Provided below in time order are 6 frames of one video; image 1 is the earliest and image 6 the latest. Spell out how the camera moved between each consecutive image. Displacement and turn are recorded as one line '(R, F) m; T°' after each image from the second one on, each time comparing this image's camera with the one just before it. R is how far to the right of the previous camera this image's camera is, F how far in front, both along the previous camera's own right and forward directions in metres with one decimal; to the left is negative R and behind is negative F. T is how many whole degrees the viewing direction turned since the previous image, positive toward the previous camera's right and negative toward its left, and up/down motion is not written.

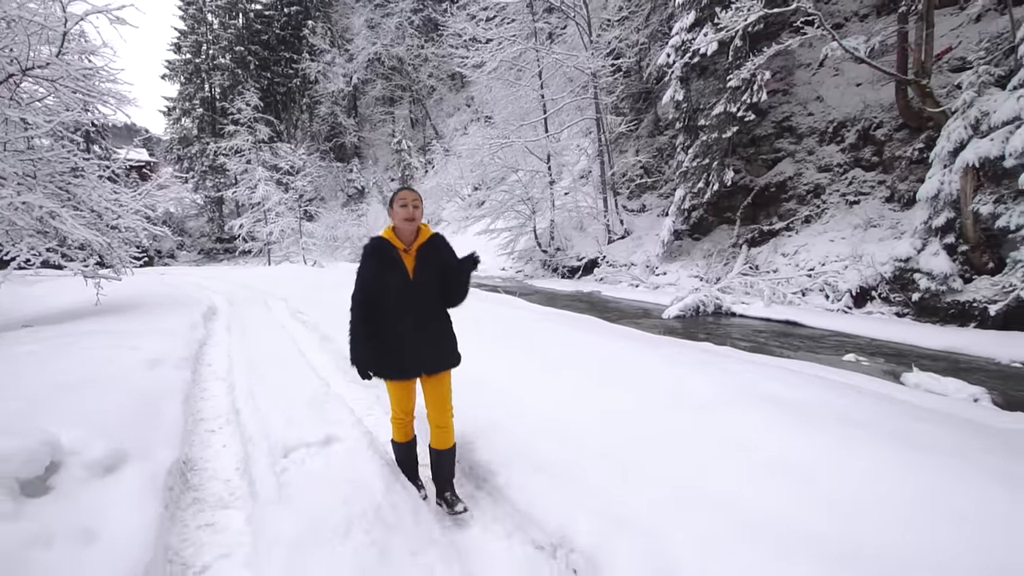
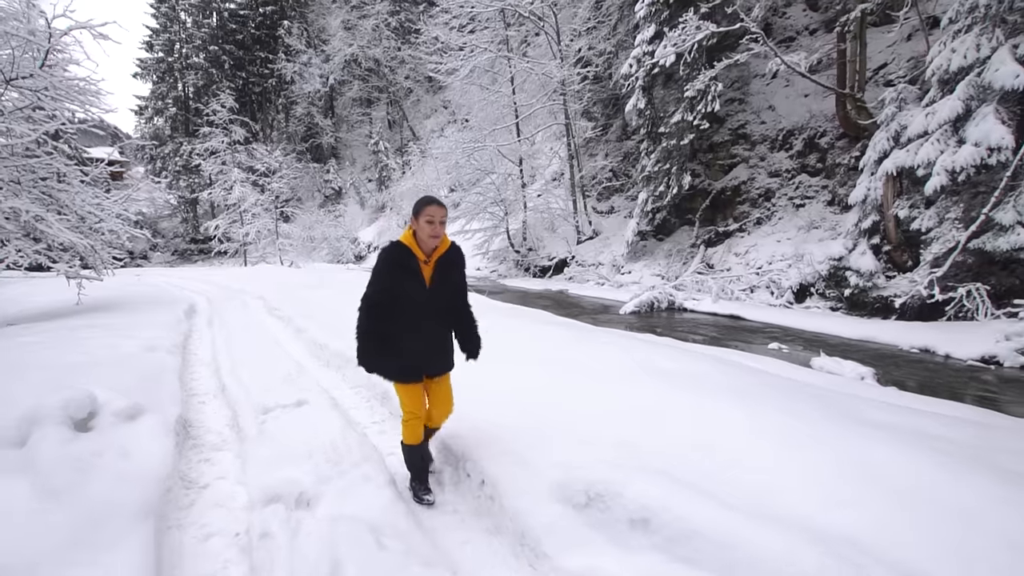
(+0.3, -0.6) m; +2°
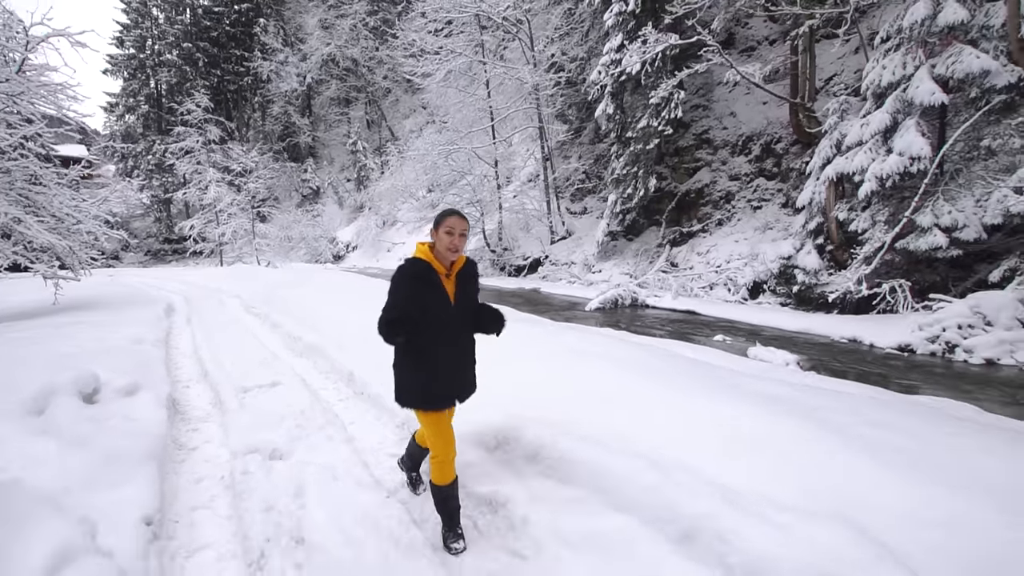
(+0.2, -0.5) m; +2°
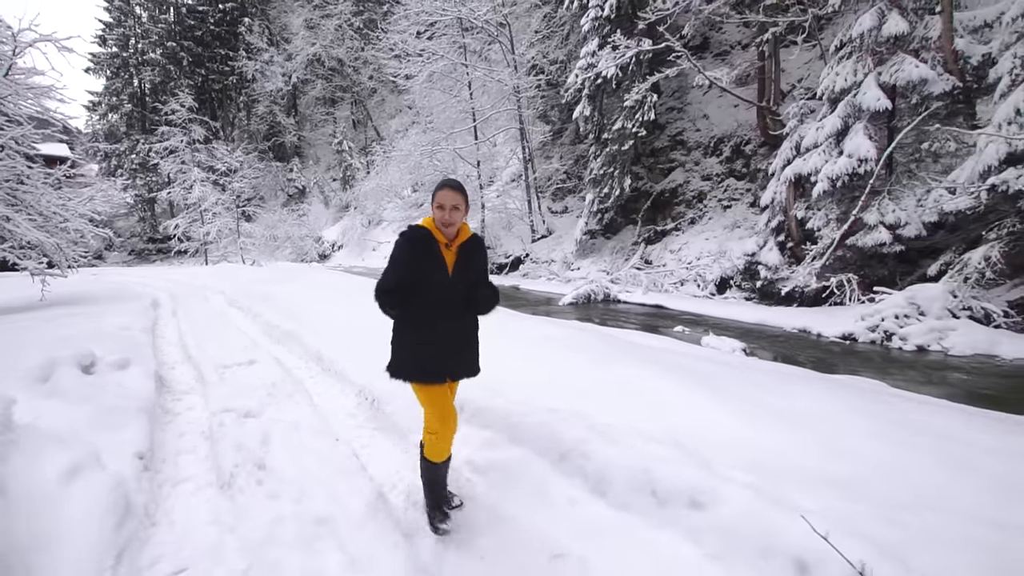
(+0.3, -0.4) m; +1°
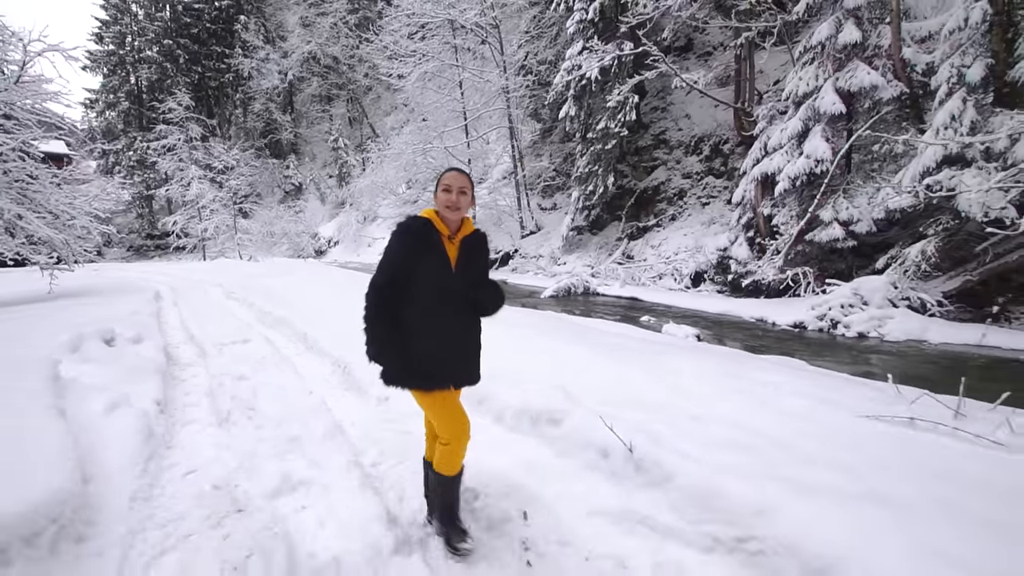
(+0.3, -0.6) m; 0°
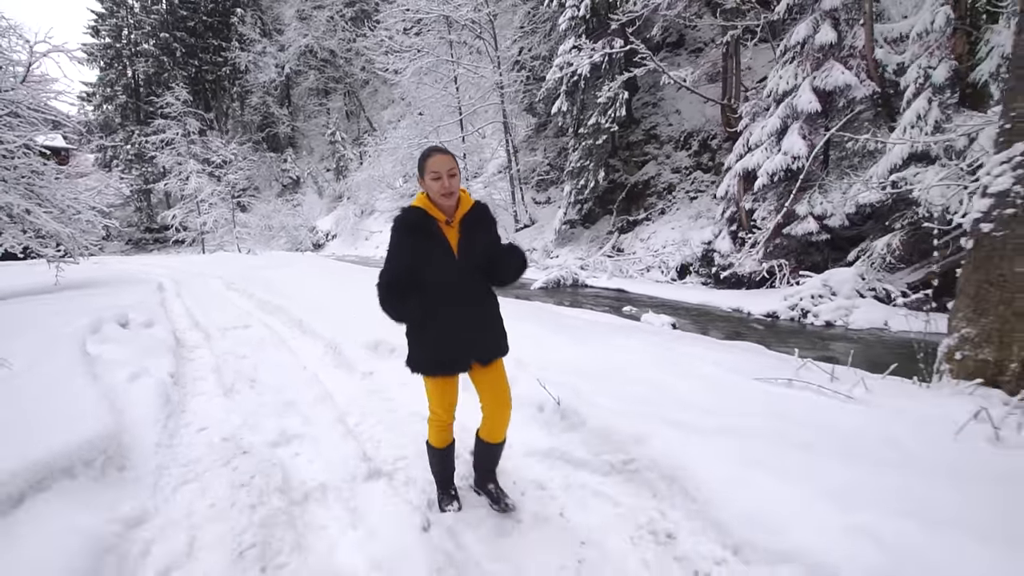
(+0.2, -0.4) m; 0°
